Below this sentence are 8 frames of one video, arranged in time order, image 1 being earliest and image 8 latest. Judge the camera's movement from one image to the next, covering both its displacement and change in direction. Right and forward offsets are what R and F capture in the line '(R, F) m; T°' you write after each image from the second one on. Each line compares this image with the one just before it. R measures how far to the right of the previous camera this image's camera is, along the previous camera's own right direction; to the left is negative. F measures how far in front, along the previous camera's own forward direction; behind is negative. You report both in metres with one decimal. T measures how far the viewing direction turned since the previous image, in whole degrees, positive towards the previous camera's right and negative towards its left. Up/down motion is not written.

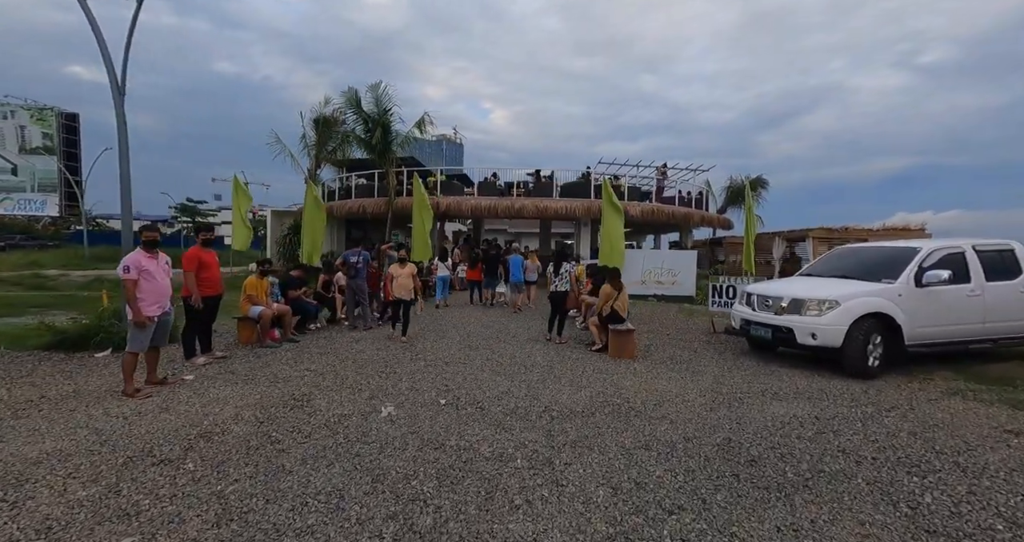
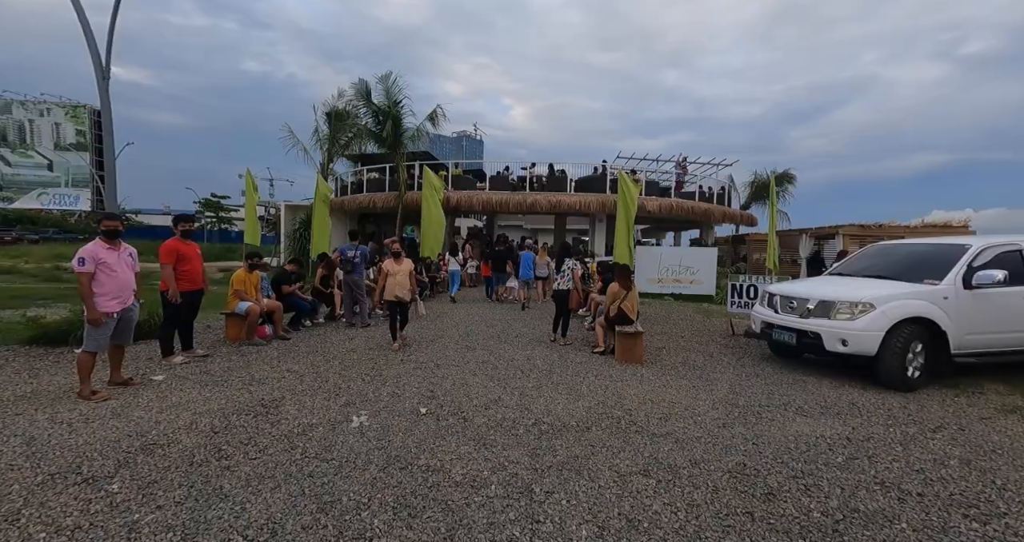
(+0.3, +0.5) m; -2°
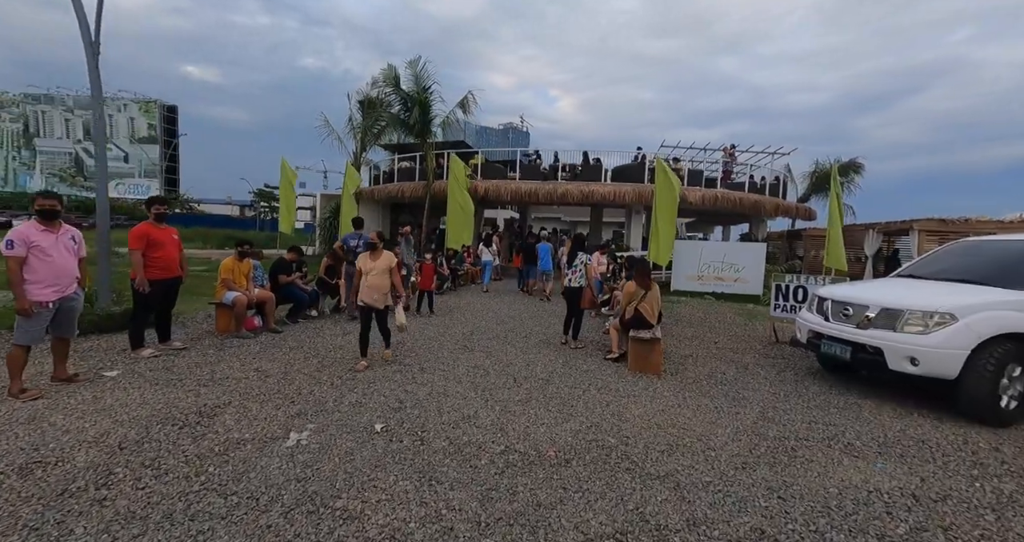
(+0.5, +0.8) m; -5°
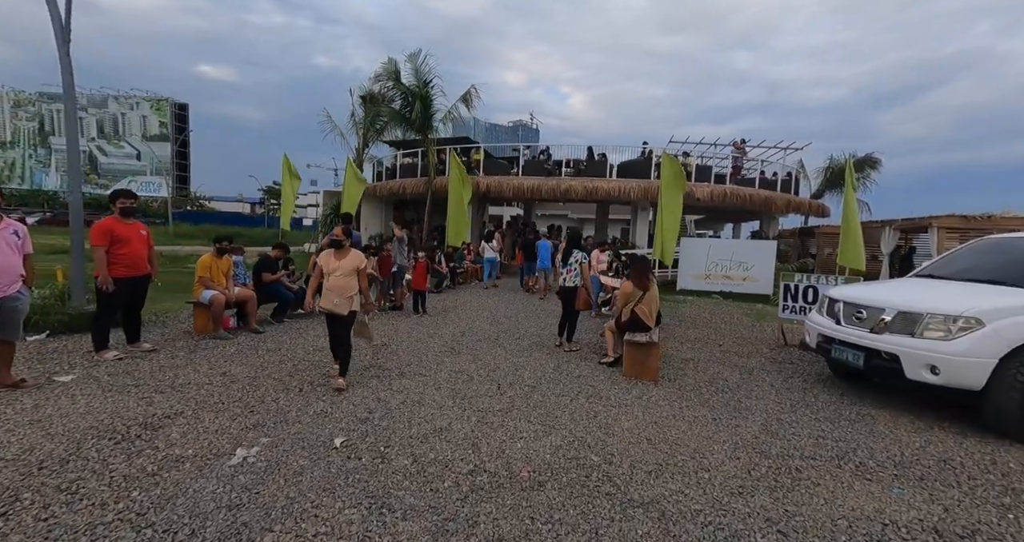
(+0.2, +0.4) m; -1°
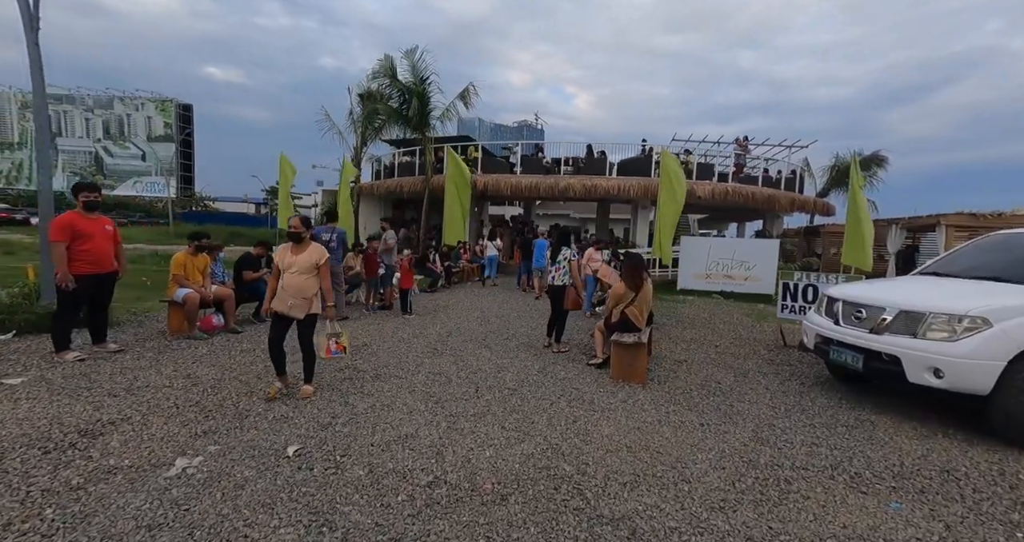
(+0.2, +0.2) m; -1°
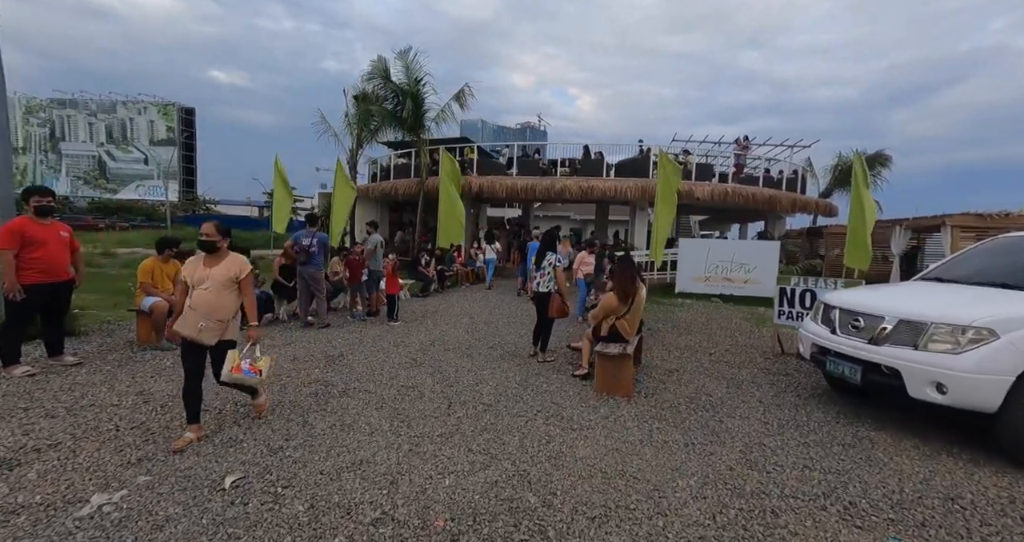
(+0.3, +0.3) m; 0°
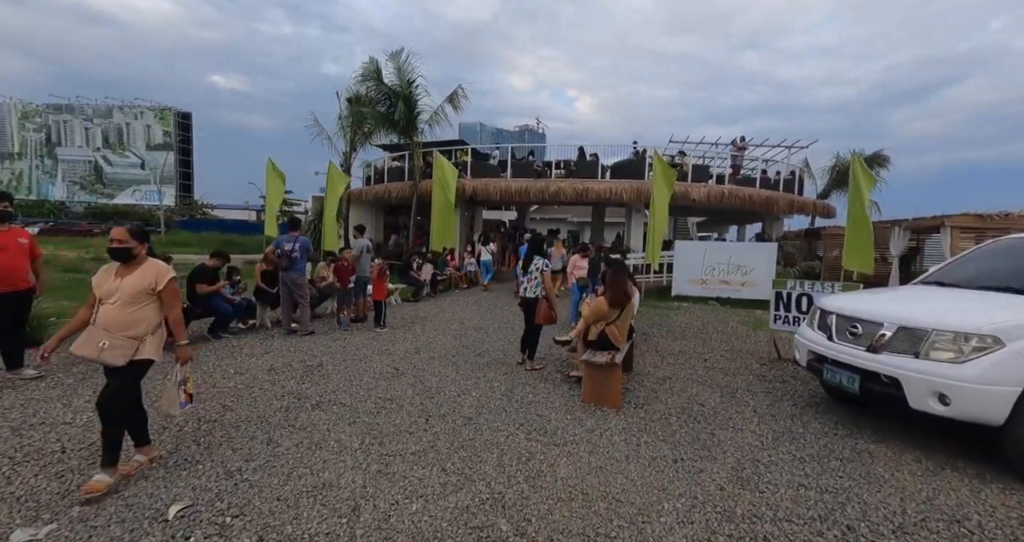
(+0.2, +0.2) m; 0°
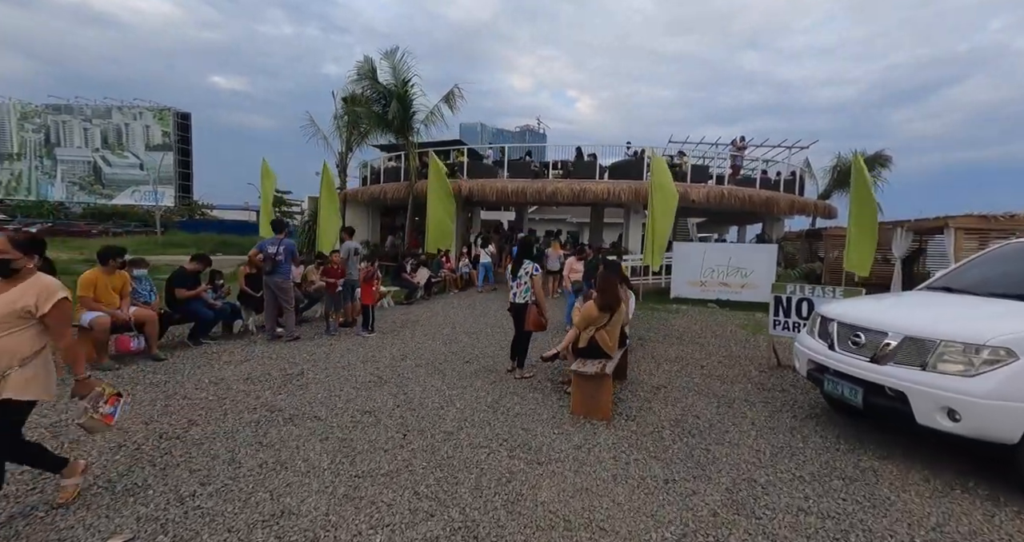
(+0.1, +0.2) m; 0°
